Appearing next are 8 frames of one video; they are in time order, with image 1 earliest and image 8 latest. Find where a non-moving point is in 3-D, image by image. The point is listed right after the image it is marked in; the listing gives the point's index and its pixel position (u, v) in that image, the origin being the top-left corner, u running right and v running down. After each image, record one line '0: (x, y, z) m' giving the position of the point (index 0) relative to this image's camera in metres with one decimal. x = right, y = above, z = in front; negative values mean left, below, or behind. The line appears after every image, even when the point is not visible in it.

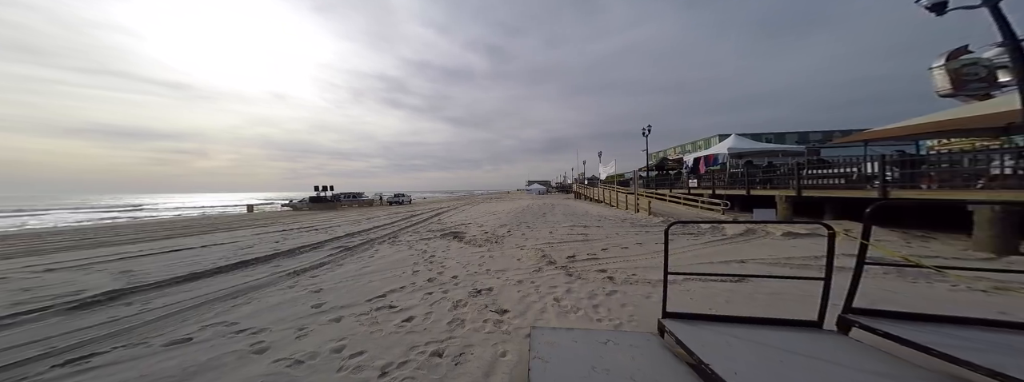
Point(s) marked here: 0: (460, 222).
0: (-2.9, -1.5, +12.0) m
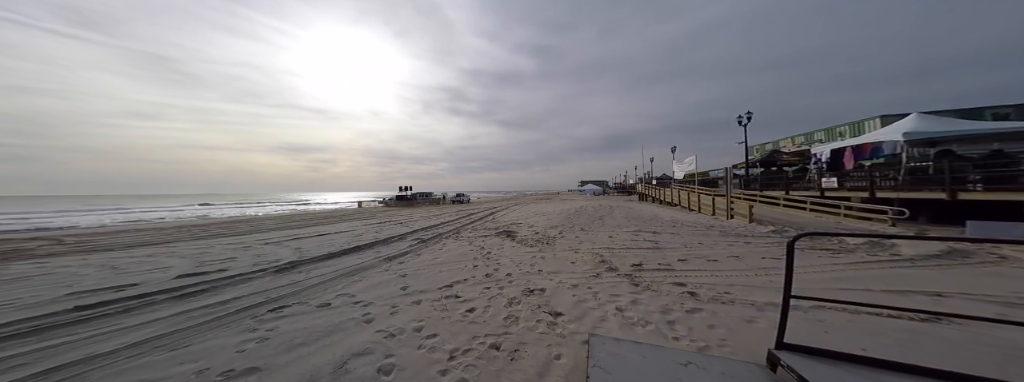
0: (+0.1, -1.5, +12.4) m
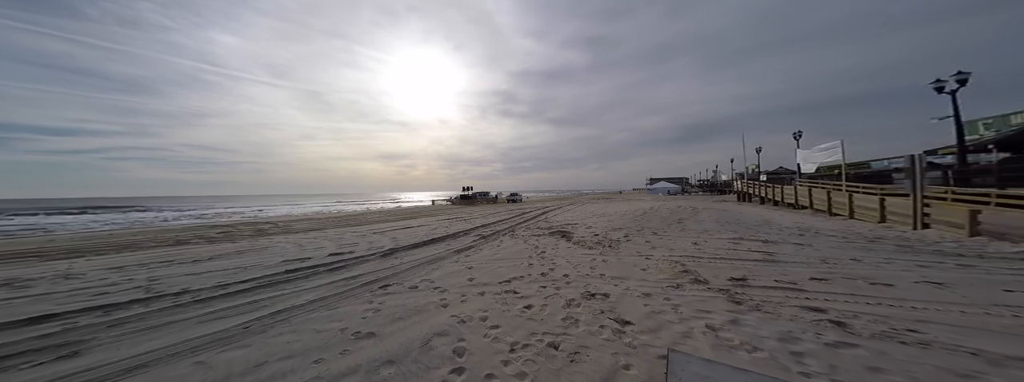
0: (+3.3, -1.5, +11.9) m
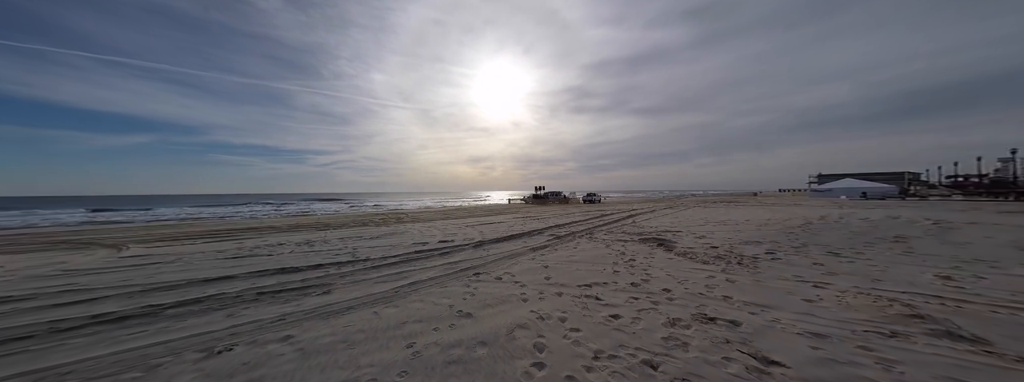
0: (+7.6, -1.5, +9.8) m
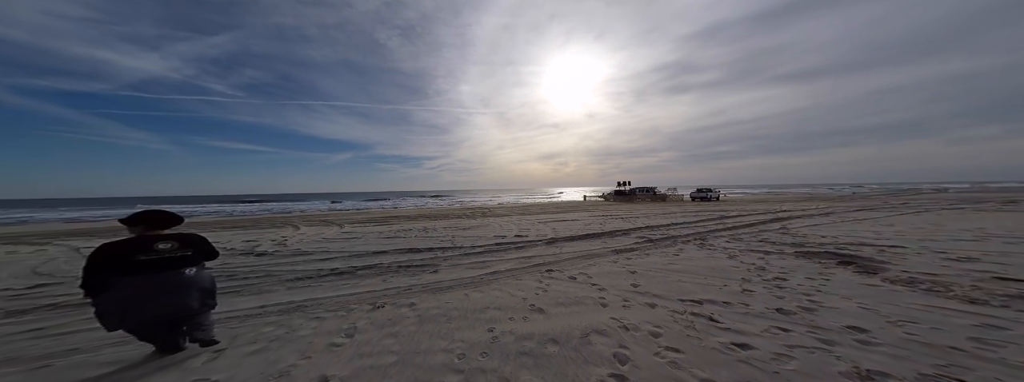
0: (+11.2, -1.3, +7.0) m
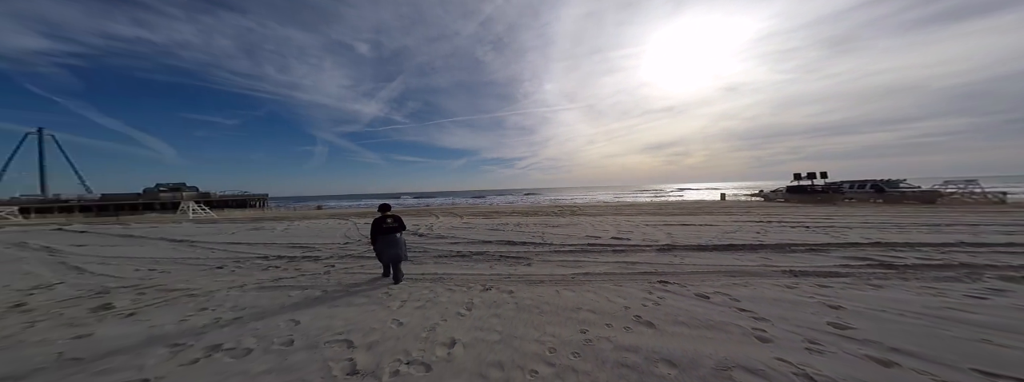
0: (+12.5, -1.3, +4.2) m
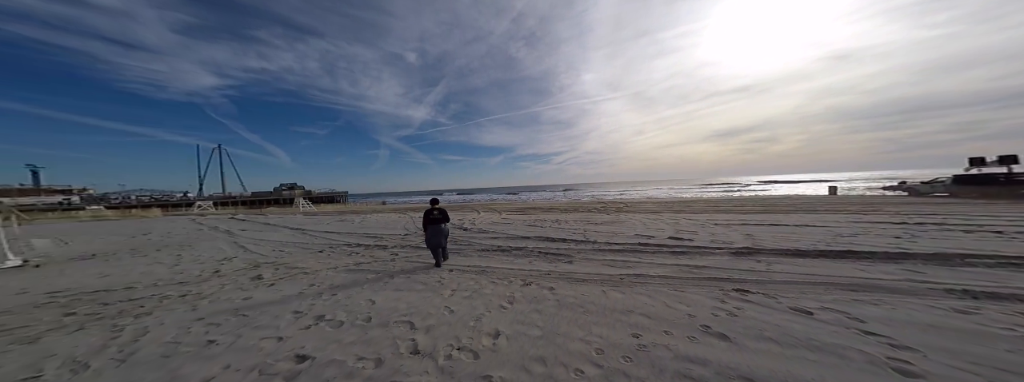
0: (+12.7, -1.1, +1.3) m
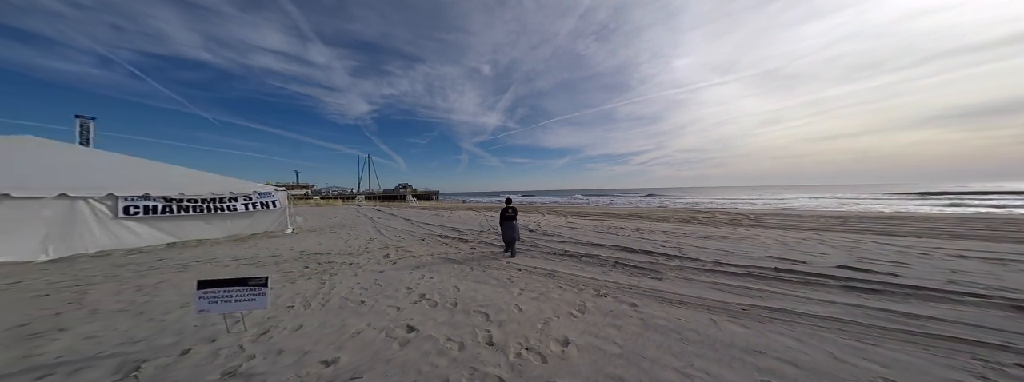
0: (+13.7, -1.4, -3.6) m
